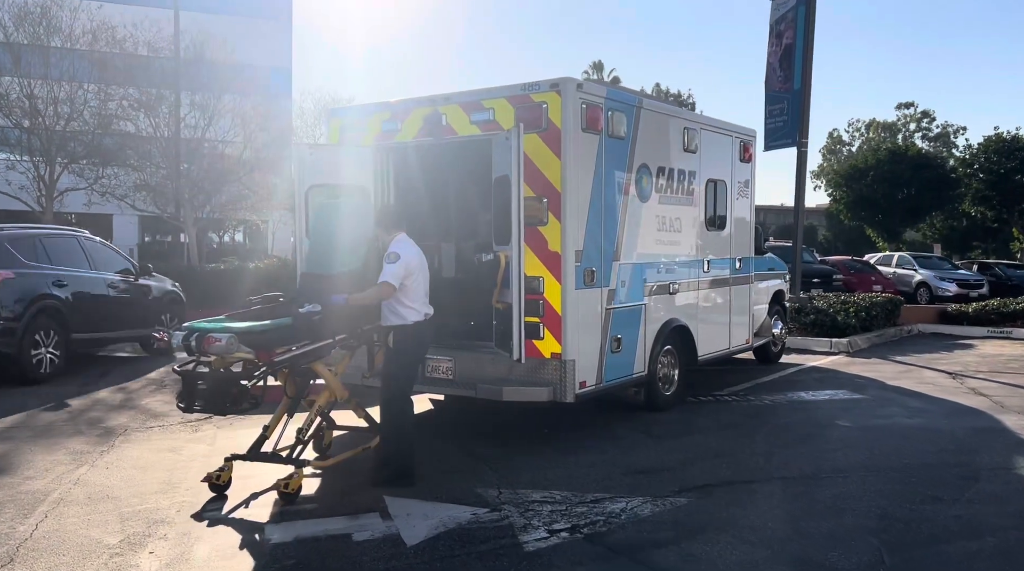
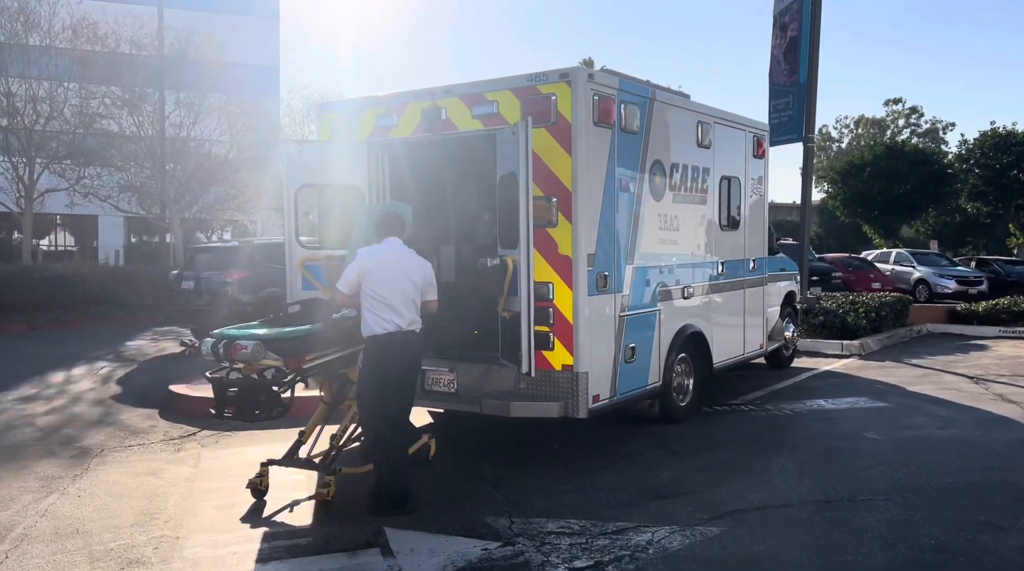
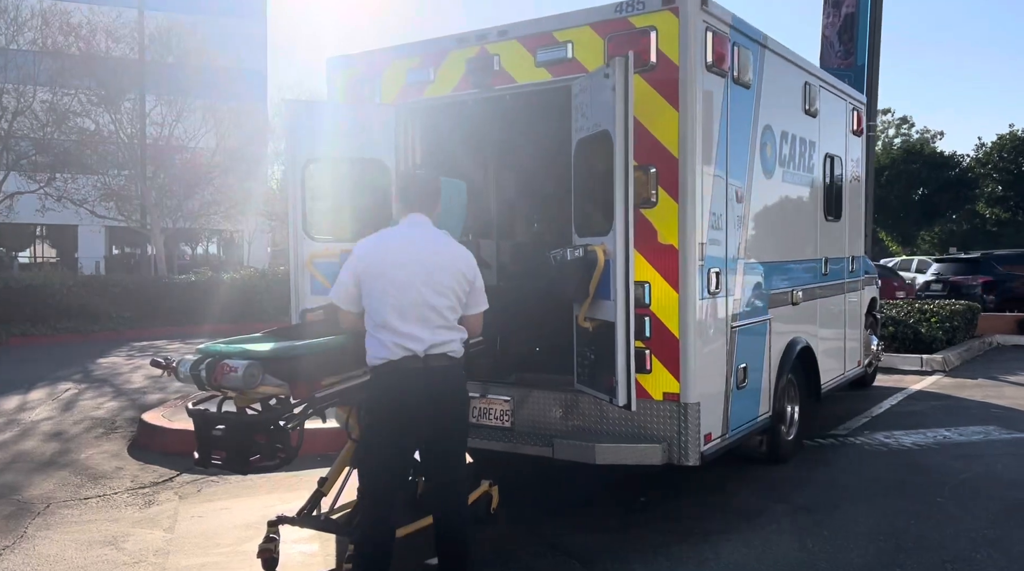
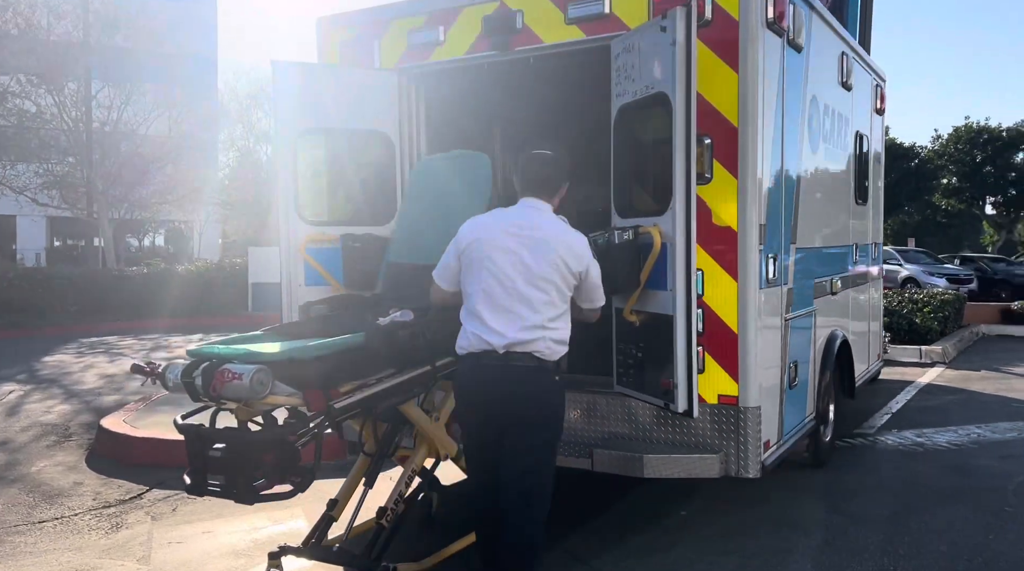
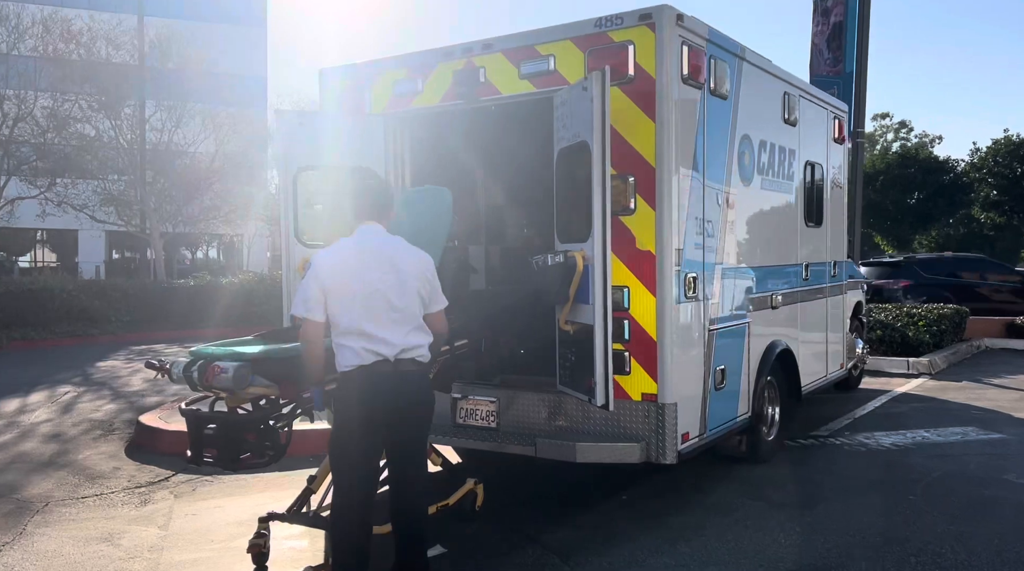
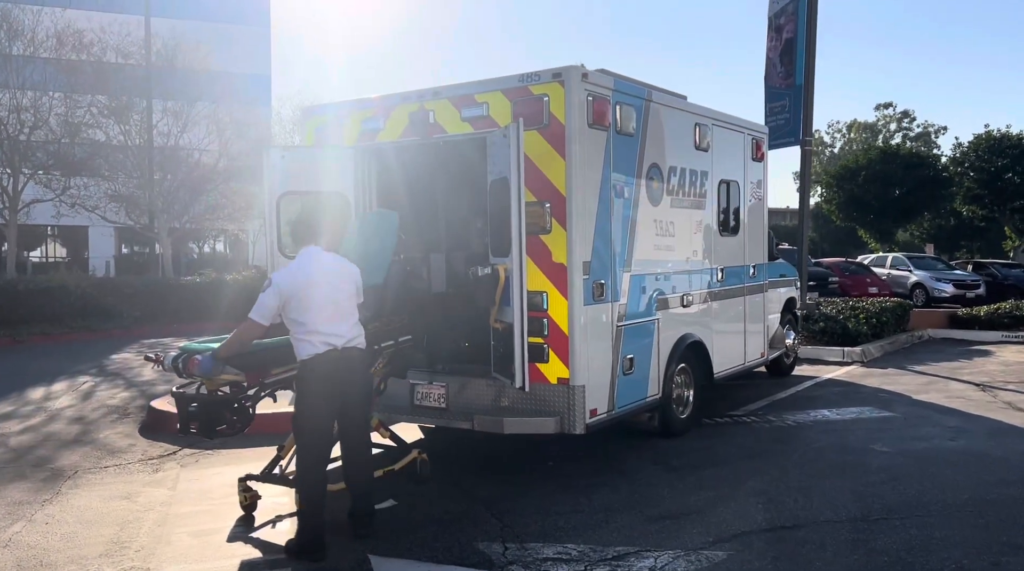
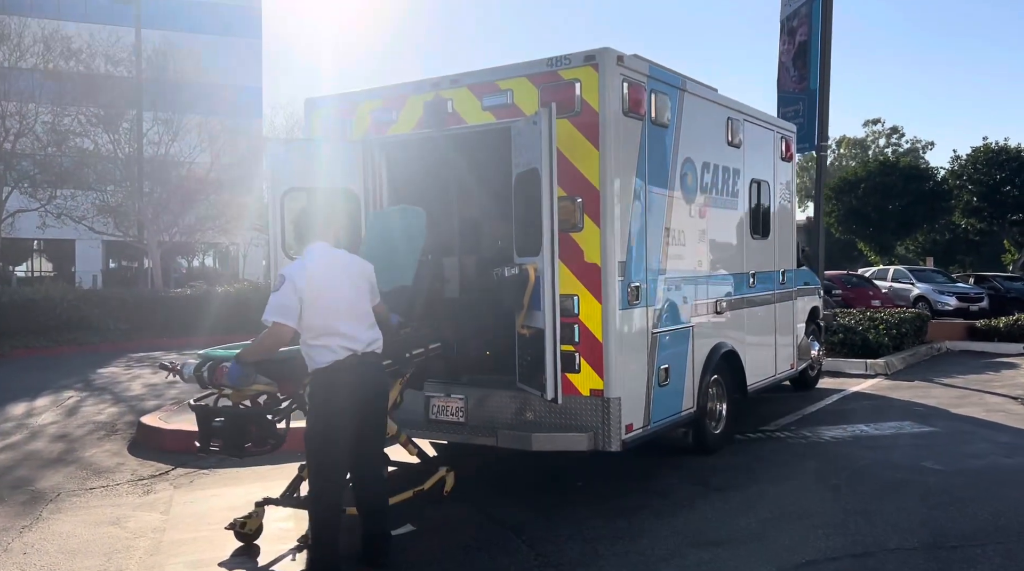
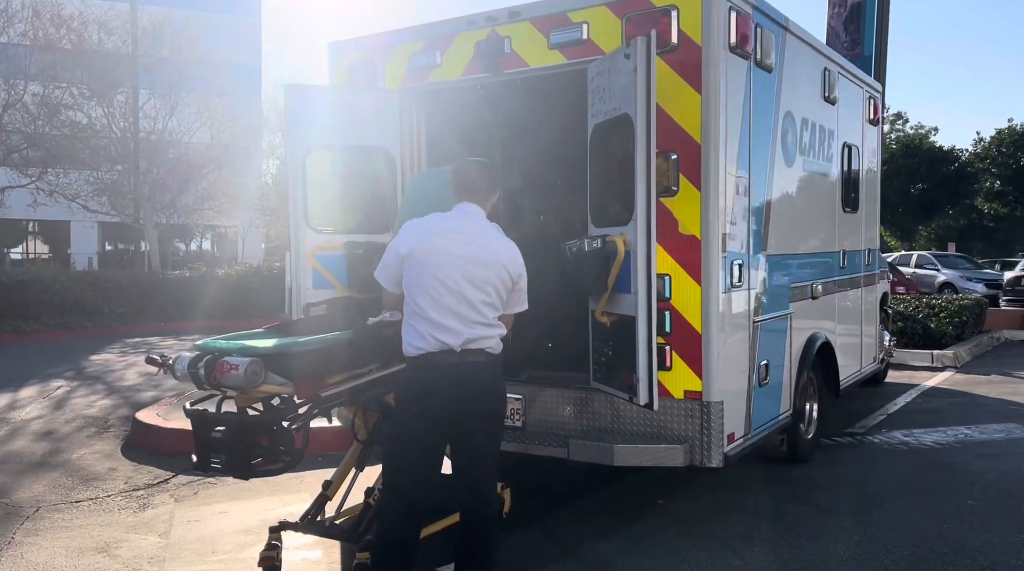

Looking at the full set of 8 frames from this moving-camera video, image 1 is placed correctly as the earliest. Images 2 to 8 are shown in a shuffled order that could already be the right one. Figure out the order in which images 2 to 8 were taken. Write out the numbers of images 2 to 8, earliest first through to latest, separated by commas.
2, 6, 7, 5, 3, 8, 4
